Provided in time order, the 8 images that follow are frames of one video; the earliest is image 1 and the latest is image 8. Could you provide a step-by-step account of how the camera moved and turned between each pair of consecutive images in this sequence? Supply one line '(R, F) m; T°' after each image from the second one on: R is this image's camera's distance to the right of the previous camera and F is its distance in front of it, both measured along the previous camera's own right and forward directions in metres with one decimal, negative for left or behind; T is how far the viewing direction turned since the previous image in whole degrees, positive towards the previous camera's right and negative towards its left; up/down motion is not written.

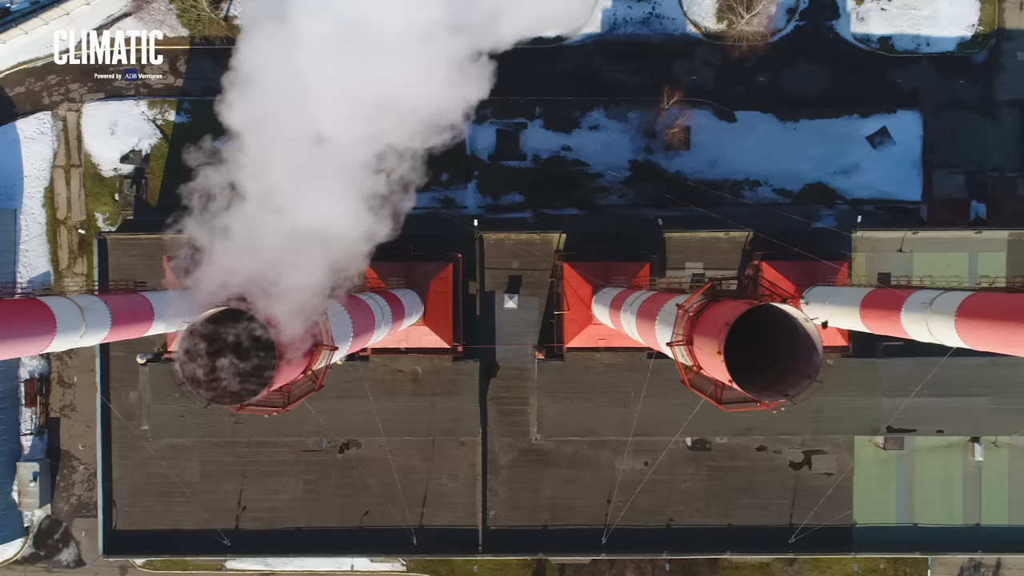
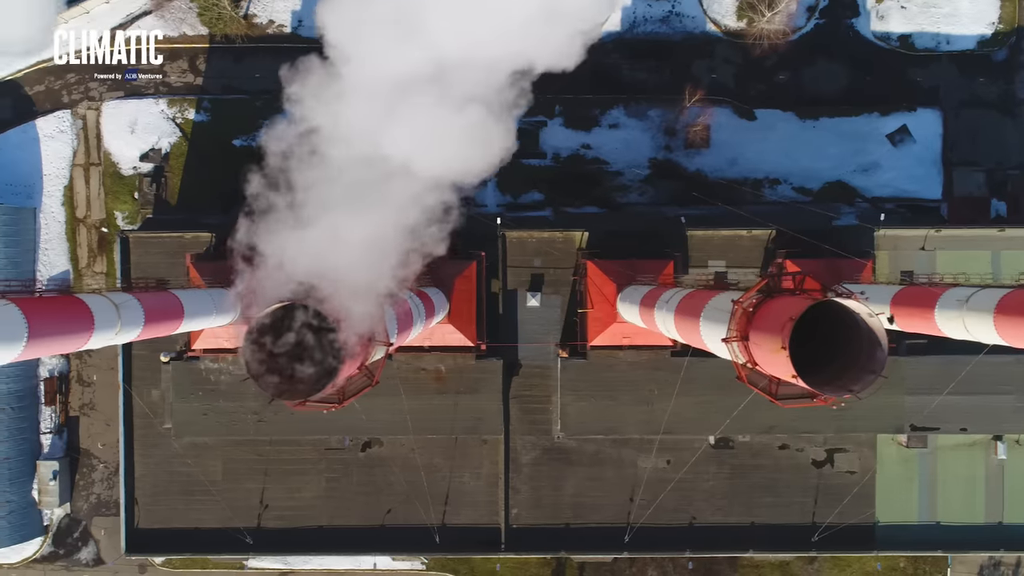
(-0.8, 0.0) m; 0°
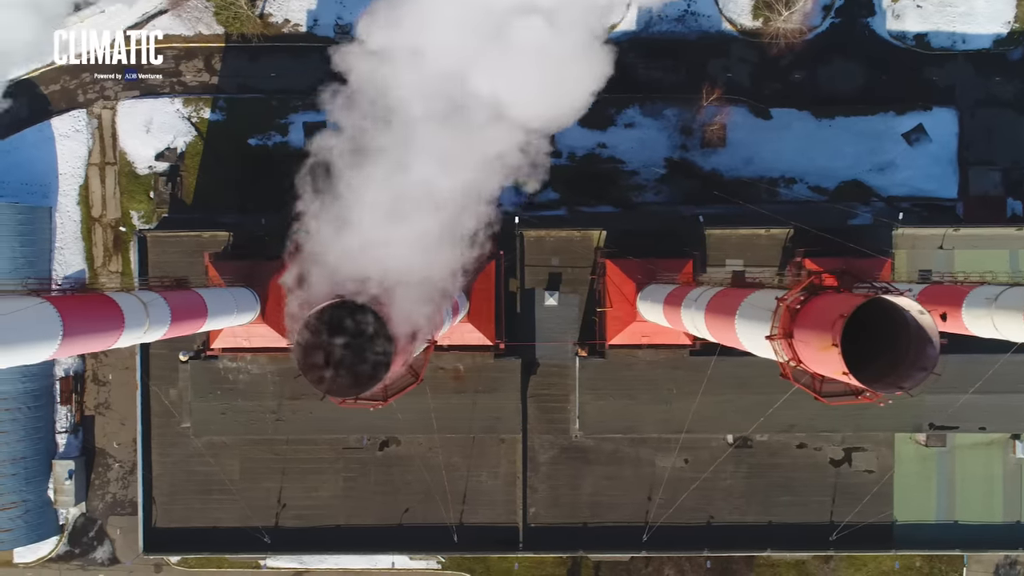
(-0.6, 0.0) m; 0°
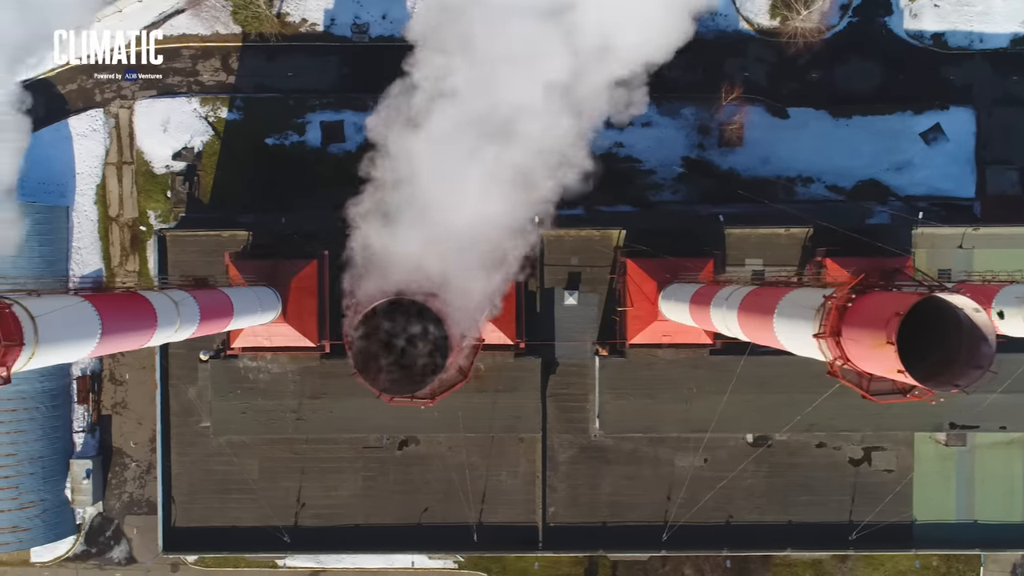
(-0.7, 0.0) m; 0°
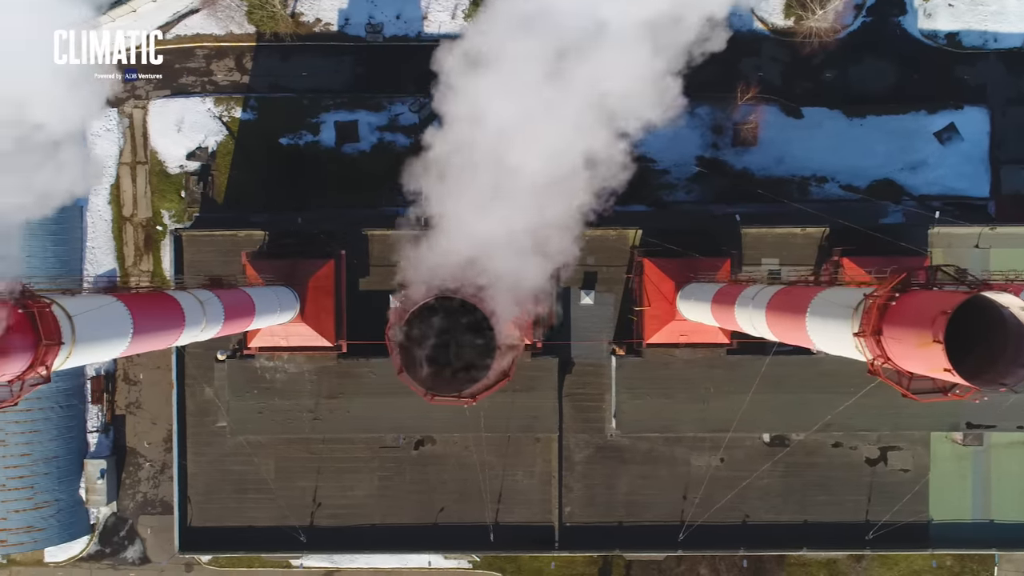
(-0.6, 0.0) m; 0°
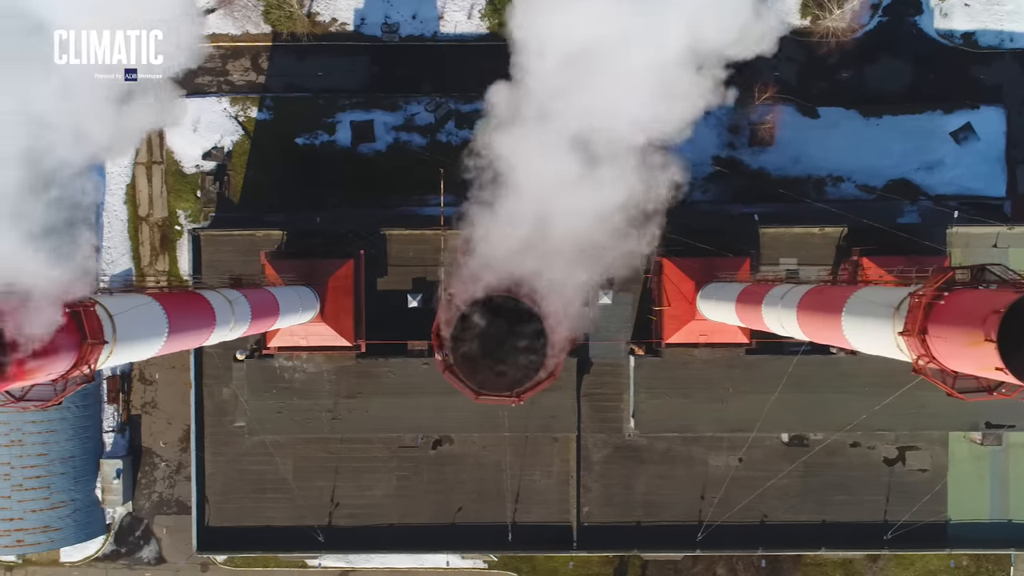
(-0.6, 0.0) m; 0°
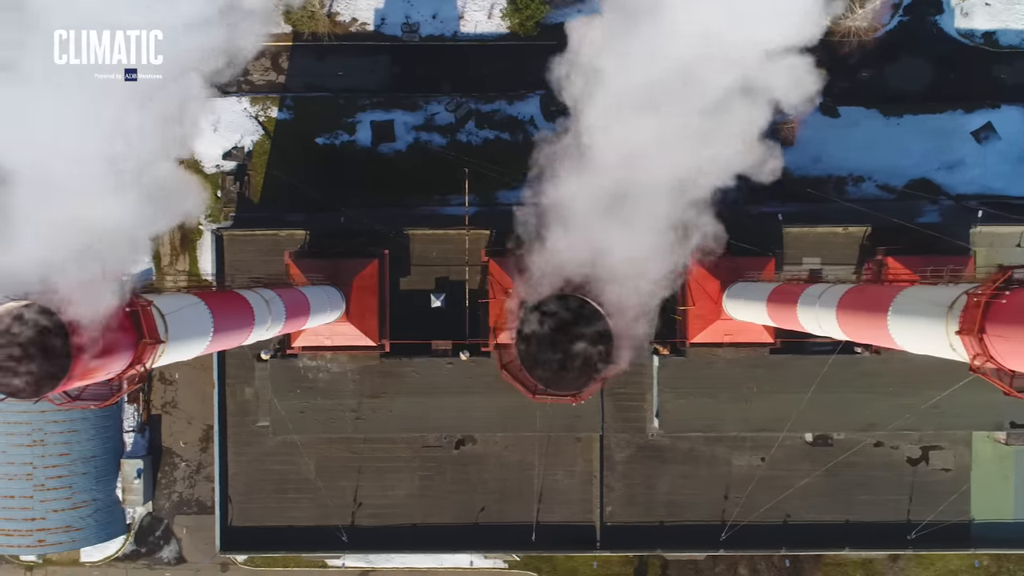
(-0.8, 0.0) m; 0°
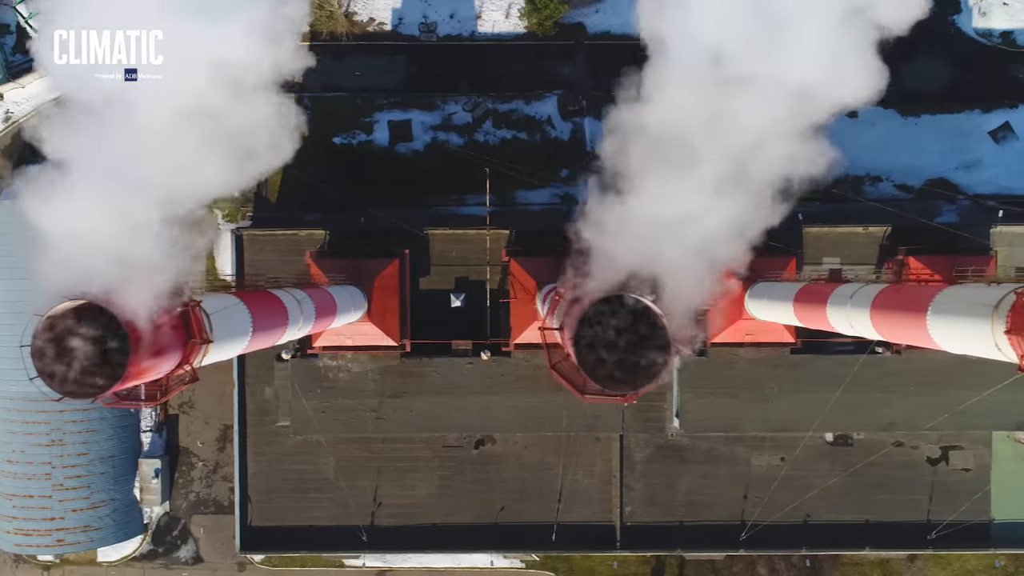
(-0.7, 0.0) m; 0°
